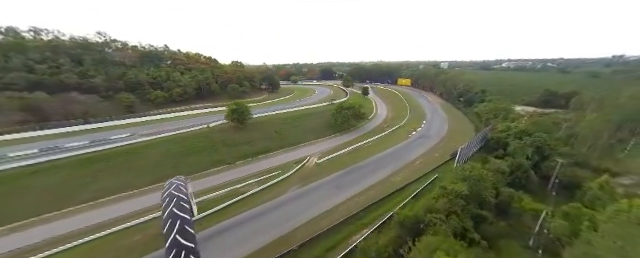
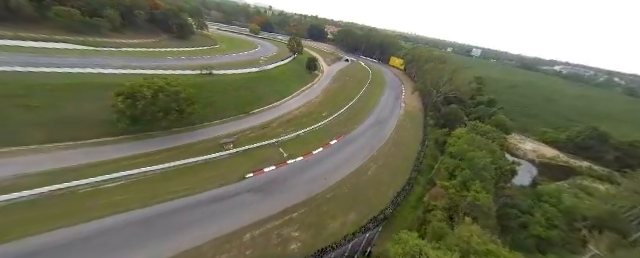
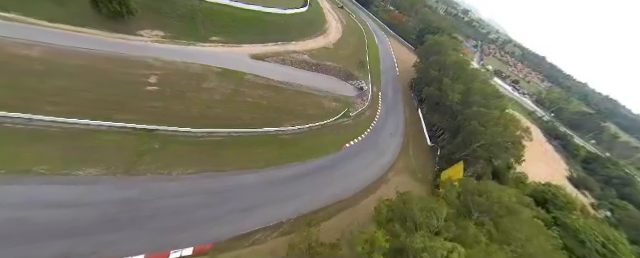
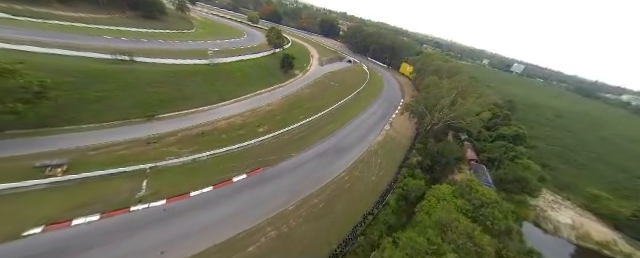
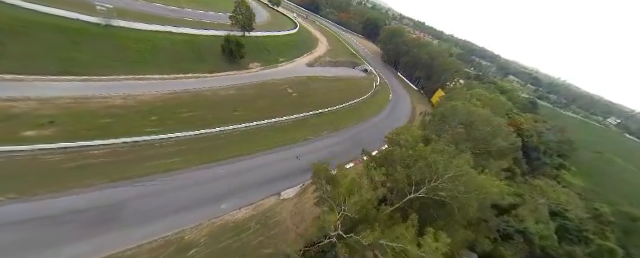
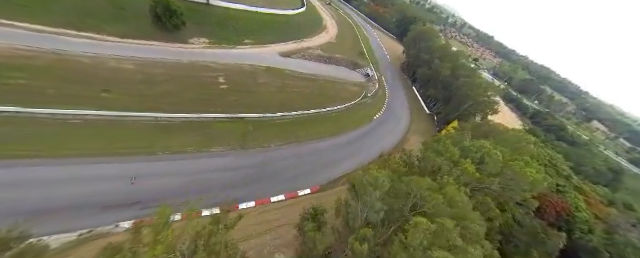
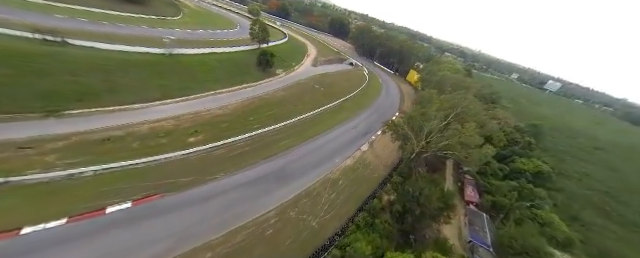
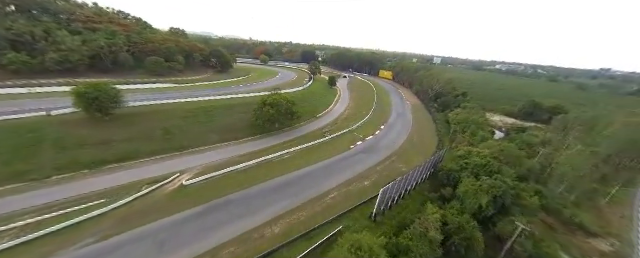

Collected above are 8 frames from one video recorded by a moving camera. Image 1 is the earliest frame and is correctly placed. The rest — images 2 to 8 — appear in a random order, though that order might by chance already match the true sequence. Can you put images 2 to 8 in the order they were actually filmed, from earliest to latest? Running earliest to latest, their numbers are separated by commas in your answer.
8, 2, 4, 7, 5, 6, 3
